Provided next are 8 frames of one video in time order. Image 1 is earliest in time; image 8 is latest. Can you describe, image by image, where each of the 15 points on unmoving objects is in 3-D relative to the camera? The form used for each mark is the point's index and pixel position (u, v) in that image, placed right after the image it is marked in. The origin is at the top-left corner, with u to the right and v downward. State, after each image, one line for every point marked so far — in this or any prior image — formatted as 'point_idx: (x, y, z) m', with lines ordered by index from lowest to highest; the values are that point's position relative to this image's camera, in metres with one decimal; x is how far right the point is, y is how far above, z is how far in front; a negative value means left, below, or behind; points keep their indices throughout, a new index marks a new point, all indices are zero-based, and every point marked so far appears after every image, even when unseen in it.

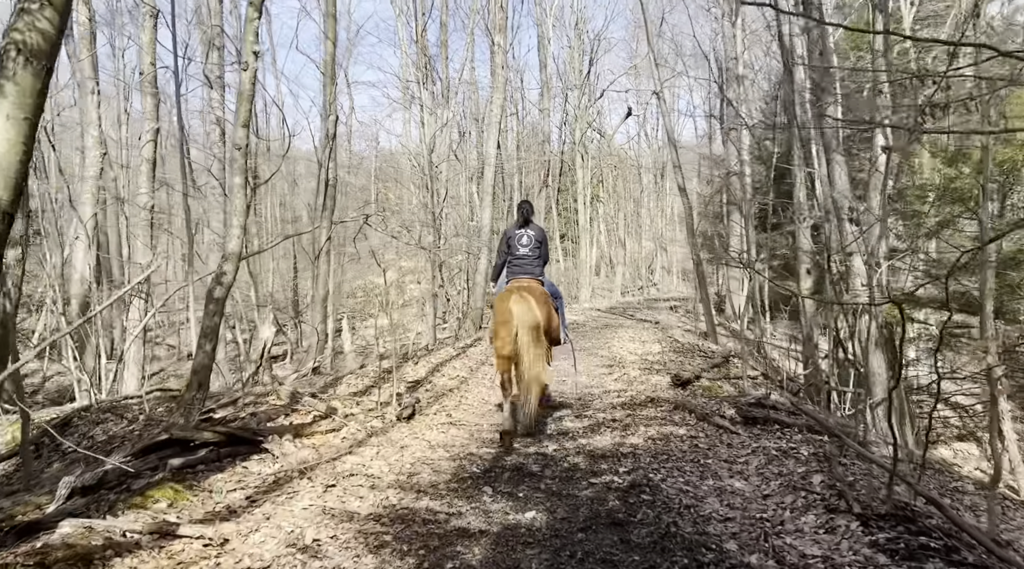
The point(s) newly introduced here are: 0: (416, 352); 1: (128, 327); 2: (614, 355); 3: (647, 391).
0: (-1.8, -1.3, +14.1) m
1: (-5.8, -0.7, +11.4) m
2: (+1.7, -1.1, +12.1) m
3: (+1.7, -1.3, +9.3) m
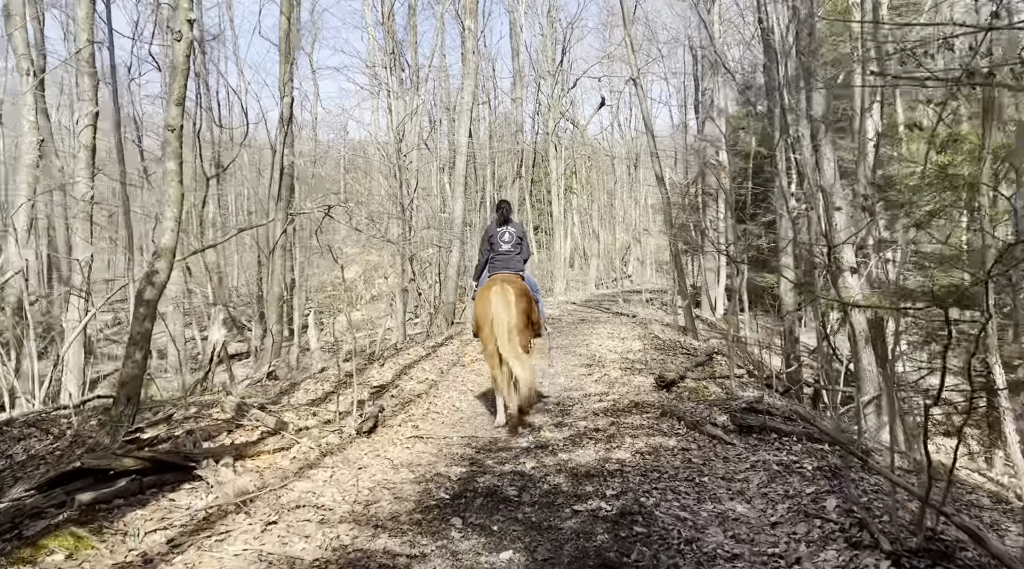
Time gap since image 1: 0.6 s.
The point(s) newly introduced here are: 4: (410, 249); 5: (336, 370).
0: (-2.3, -1.2, +13.4) m
1: (-6.2, -0.6, +10.5) m
2: (+1.2, -1.0, +11.4) m
3: (+1.4, -1.3, +8.7) m
4: (-2.5, +0.9, +18.7) m
5: (-2.1, -1.0, +8.9) m
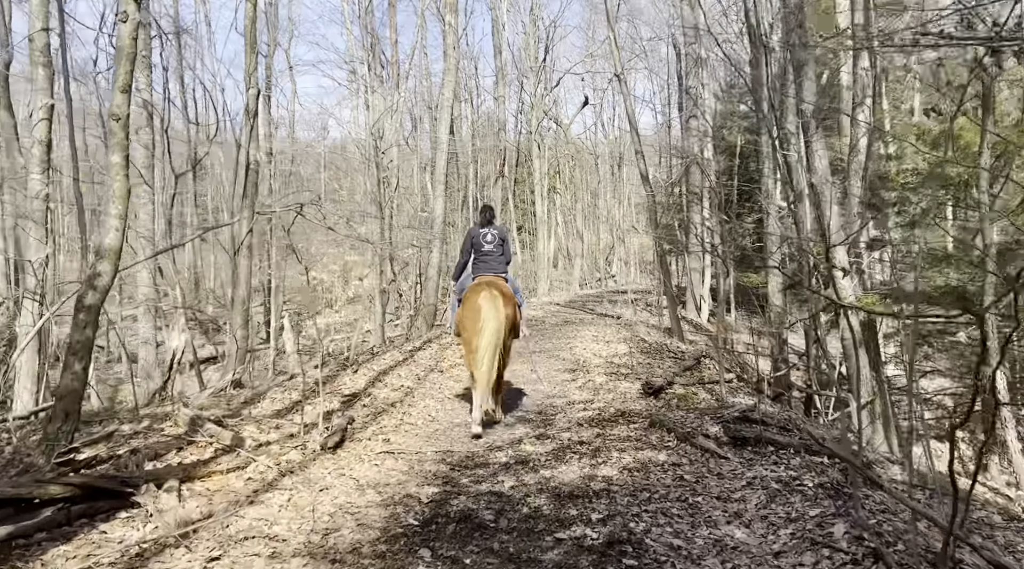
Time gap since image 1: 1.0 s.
0: (-2.6, -1.2, +12.9) m
1: (-6.5, -0.7, +9.9) m
2: (+1.0, -1.1, +11.0) m
3: (+1.1, -1.3, +8.3) m
4: (-3.0, +0.8, +18.2) m
5: (-2.3, -1.0, +8.4) m
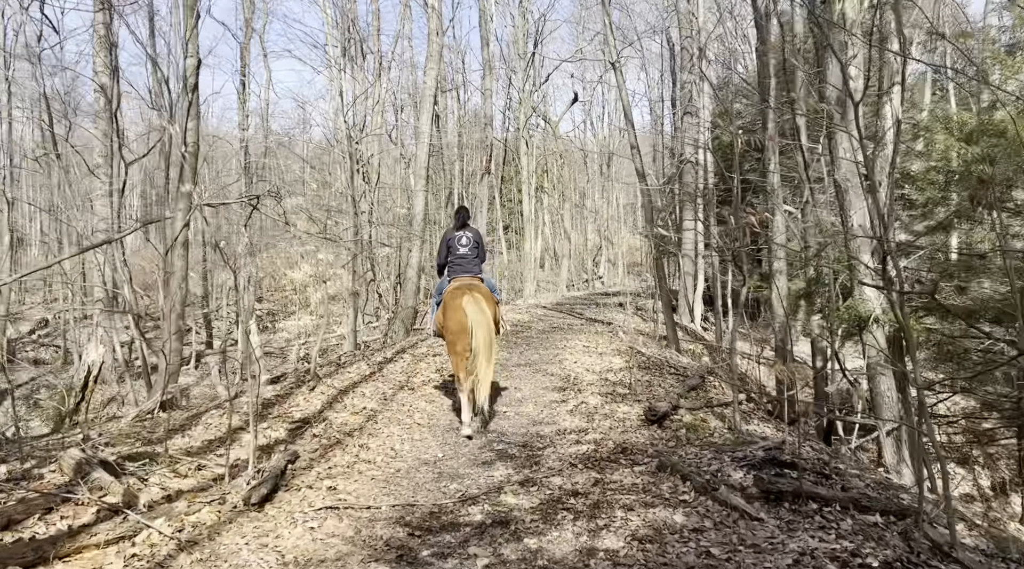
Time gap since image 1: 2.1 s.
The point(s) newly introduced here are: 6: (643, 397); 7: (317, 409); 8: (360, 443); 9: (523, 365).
0: (-2.9, -1.3, +11.6) m
1: (-6.7, -0.6, +8.5) m
2: (+0.7, -1.1, +9.7) m
3: (+0.9, -1.4, +7.0) m
4: (-3.3, +0.8, +16.8) m
5: (-2.5, -1.1, +7.1) m
6: (+1.5, -1.3, +8.4) m
7: (-2.0, -1.3, +7.7) m
8: (-1.3, -1.4, +6.5) m
9: (+0.2, -1.1, +10.4) m
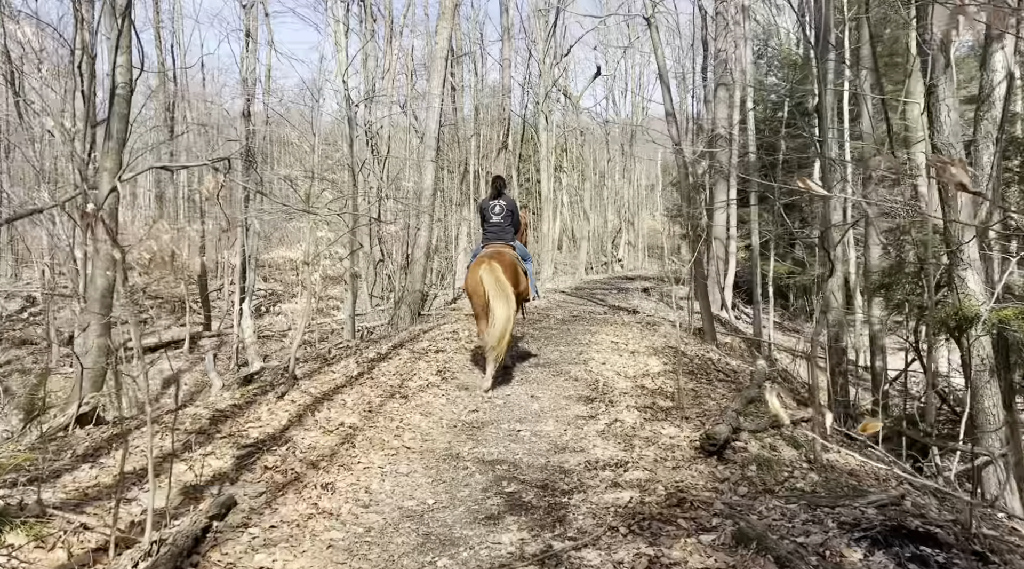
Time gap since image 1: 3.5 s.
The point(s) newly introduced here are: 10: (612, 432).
0: (-2.7, -1.0, +10.0) m
1: (-6.5, -0.4, +7.0) m
2: (+0.9, -1.0, +8.1) m
3: (+1.1, -1.3, +5.4) m
4: (-3.0, +1.2, +15.2) m
5: (-2.4, -1.0, +5.5) m
6: (+1.6, -1.2, +6.7) m
7: (-1.9, -1.1, +6.1) m
8: (-1.2, -1.3, +4.9) m
9: (+0.4, -0.9, +8.7) m
10: (+0.8, -1.2, +6.3) m
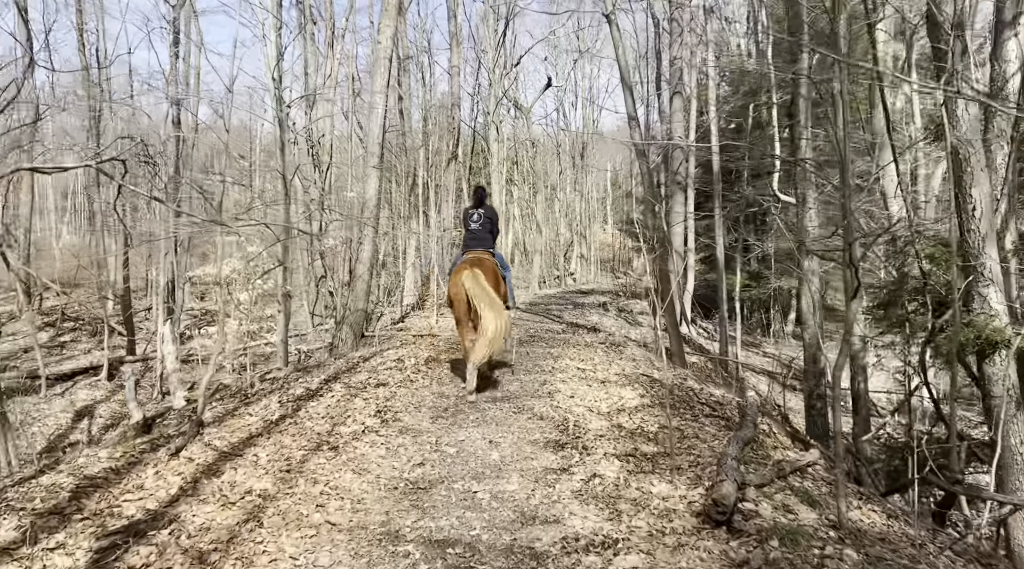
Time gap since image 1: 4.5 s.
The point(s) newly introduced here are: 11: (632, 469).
0: (-3.2, -1.3, +8.5) m
1: (-6.9, -0.7, +5.3) m
2: (+0.5, -1.2, +6.9) m
3: (+0.8, -1.4, +4.2) m
4: (-3.9, +0.8, +13.8) m
5: (-2.6, -1.1, +4.1) m
6: (+1.3, -1.3, +5.6) m
7: (-2.1, -1.3, +4.7) m
8: (-1.4, -1.4, +3.6) m
9: (-0.1, -1.2, +7.5) m
10: (+0.5, -1.4, +5.1) m
11: (+0.9, -1.3, +5.5) m
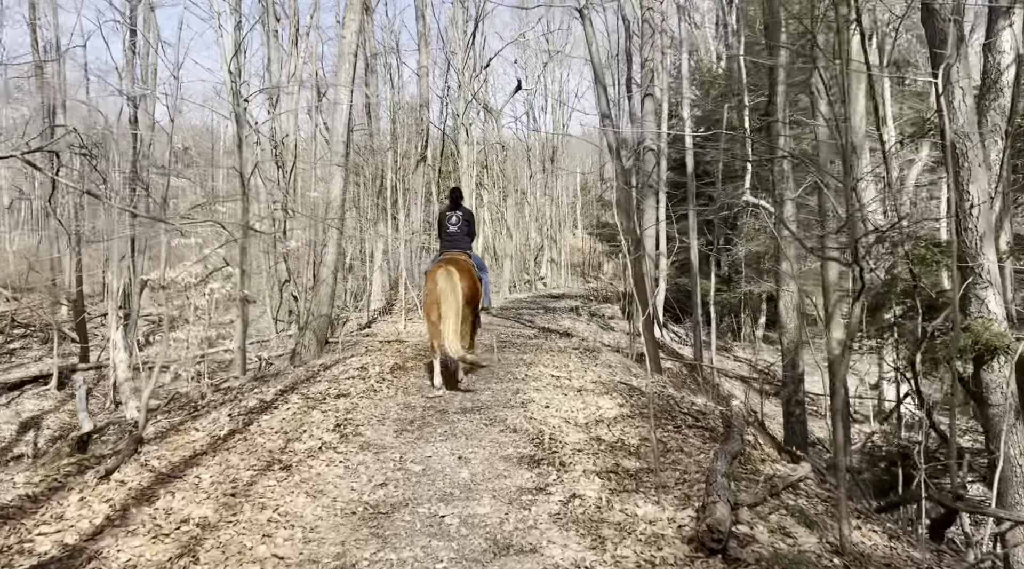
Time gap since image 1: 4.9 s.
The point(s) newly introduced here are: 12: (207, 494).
0: (-3.5, -1.3, +7.9) m
1: (-7.0, -0.7, +4.5) m
2: (+0.2, -1.2, +6.4) m
3: (+0.7, -1.5, +3.7) m
4: (-4.4, +0.8, +13.1) m
5: (-2.8, -1.1, +3.5) m
6: (+1.1, -1.3, +5.1) m
7: (-2.3, -1.3, +4.1) m
8: (-1.5, -1.4, +3.0) m
9: (-0.4, -1.2, +7.0) m
10: (+0.3, -1.4, +4.6) m
11: (+0.7, -1.4, +5.0) m
12: (-2.0, -1.3, +4.8) m
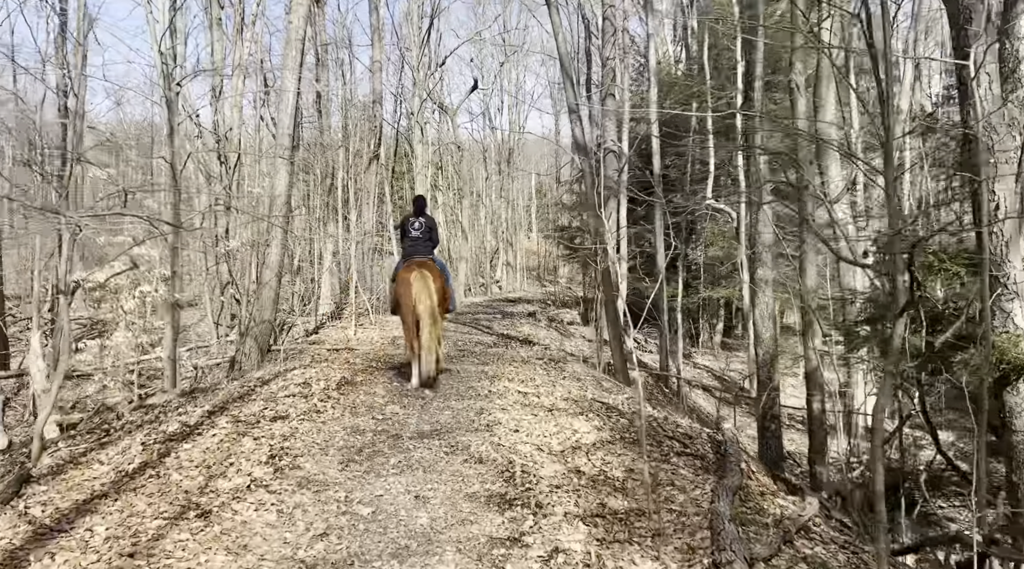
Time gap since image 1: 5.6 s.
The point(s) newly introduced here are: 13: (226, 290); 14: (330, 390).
0: (-3.8, -1.3, +6.8) m
1: (-7.2, -0.7, +3.2) m
2: (0.0, -1.3, +5.5) m
3: (+0.6, -1.5, +2.9) m
4: (-5.0, +0.7, +12.0) m
5: (-2.8, -1.2, +2.5) m
6: (+0.9, -1.4, +4.3) m
7: (-2.4, -1.4, +3.1) m
8: (-1.6, -1.5, +2.1) m
9: (-0.7, -1.2, +6.1) m
10: (+0.2, -1.5, +3.7) m
11: (+0.5, -1.4, +4.2) m
12: (-2.1, -1.3, +3.8) m
13: (-5.5, -0.1, +14.3) m
14: (-1.8, -1.0, +7.5) m
